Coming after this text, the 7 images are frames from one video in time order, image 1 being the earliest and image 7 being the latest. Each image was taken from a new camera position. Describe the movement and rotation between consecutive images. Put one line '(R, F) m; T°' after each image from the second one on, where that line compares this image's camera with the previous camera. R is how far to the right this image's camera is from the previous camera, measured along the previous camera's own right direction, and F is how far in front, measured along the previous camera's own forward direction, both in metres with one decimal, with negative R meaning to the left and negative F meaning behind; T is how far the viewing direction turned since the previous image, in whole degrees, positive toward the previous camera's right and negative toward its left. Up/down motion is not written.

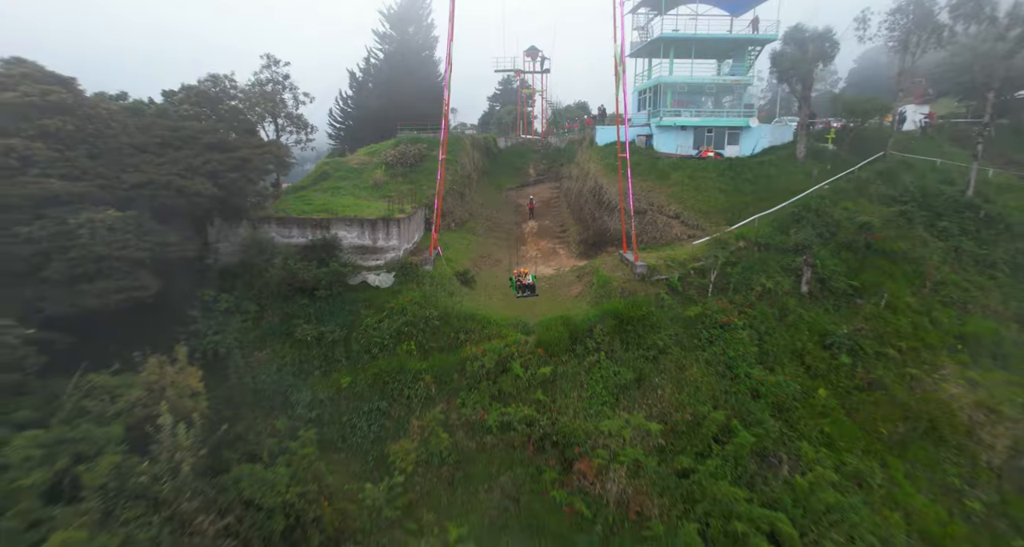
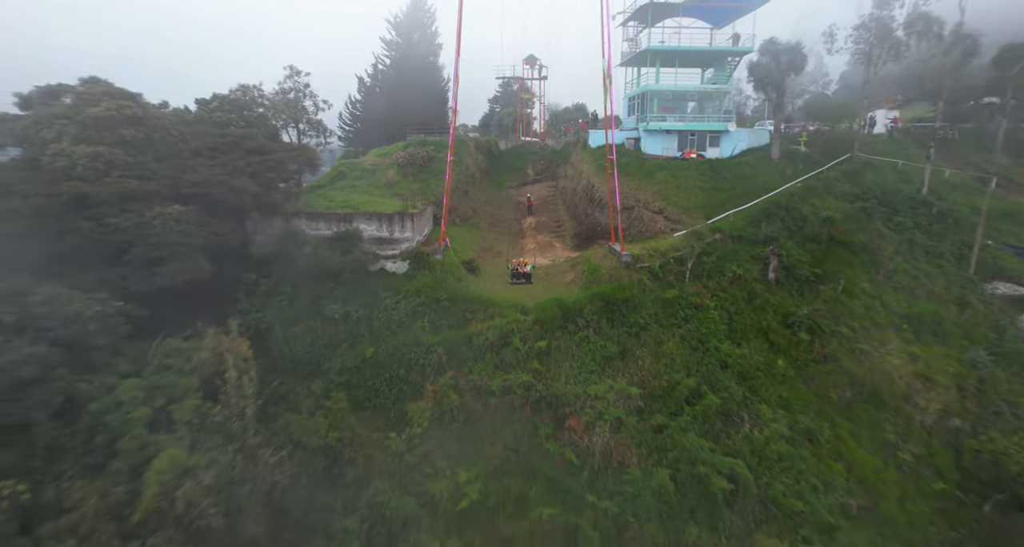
(0.0, -0.7) m; 0°
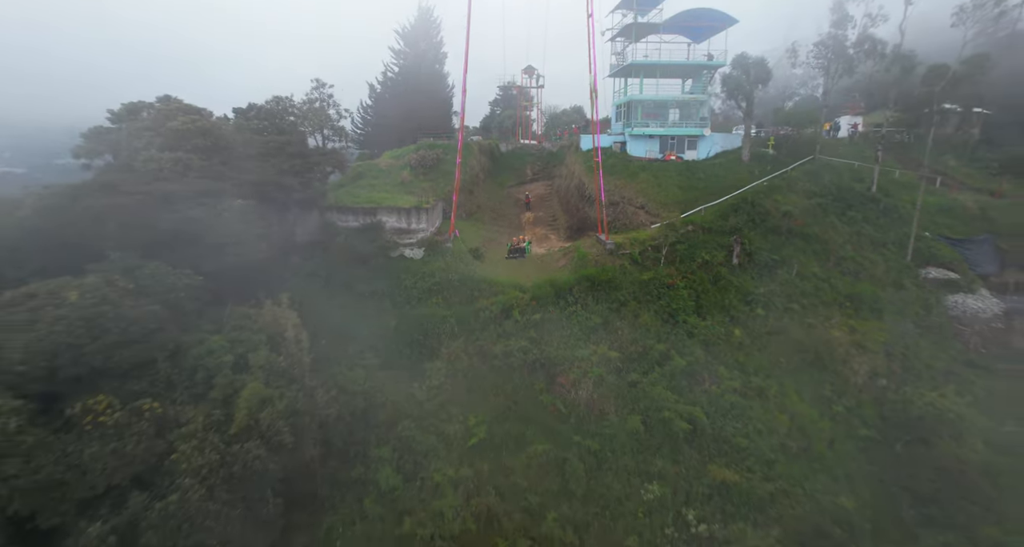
(0.0, -1.0) m; 0°
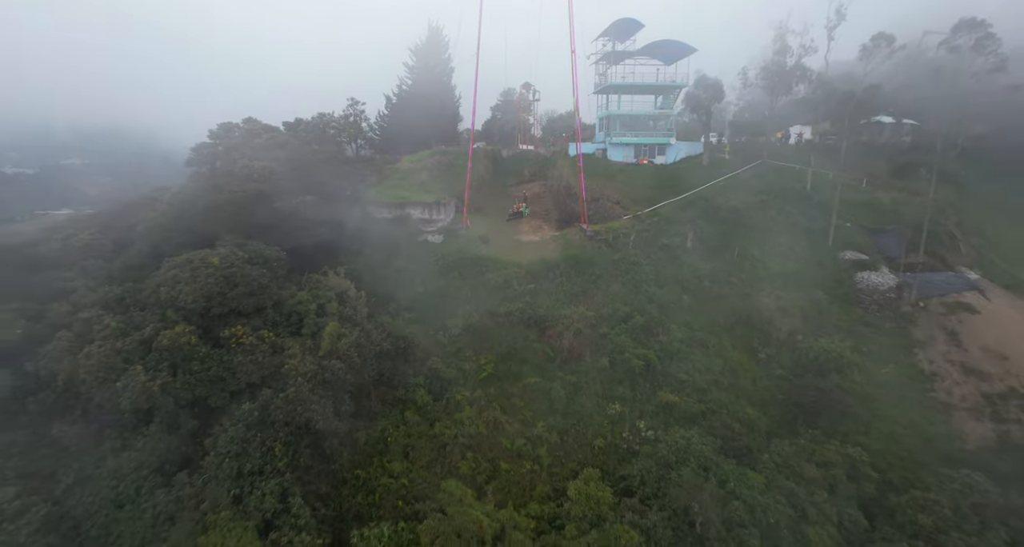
(0.0, -1.8) m; 0°
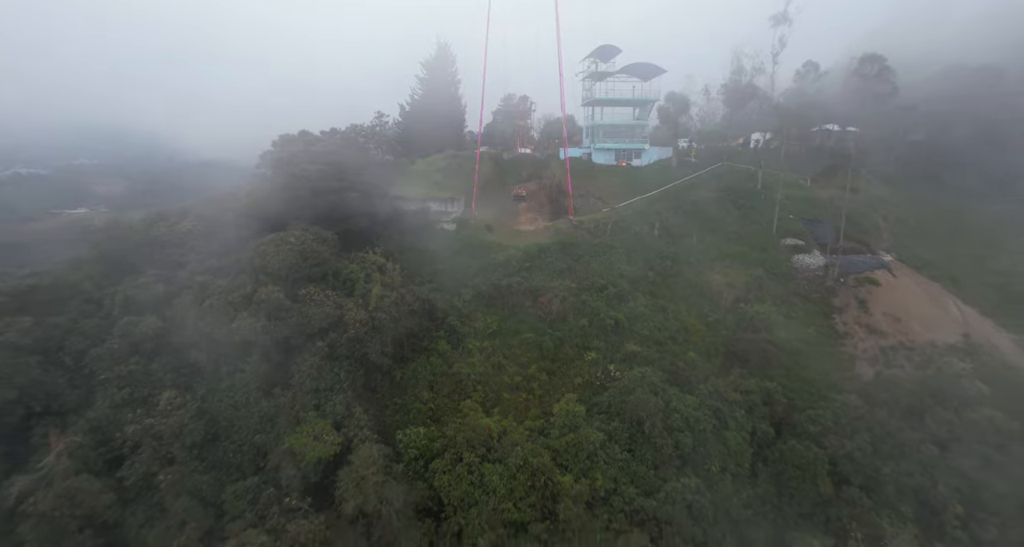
(0.0, -2.0) m; 0°
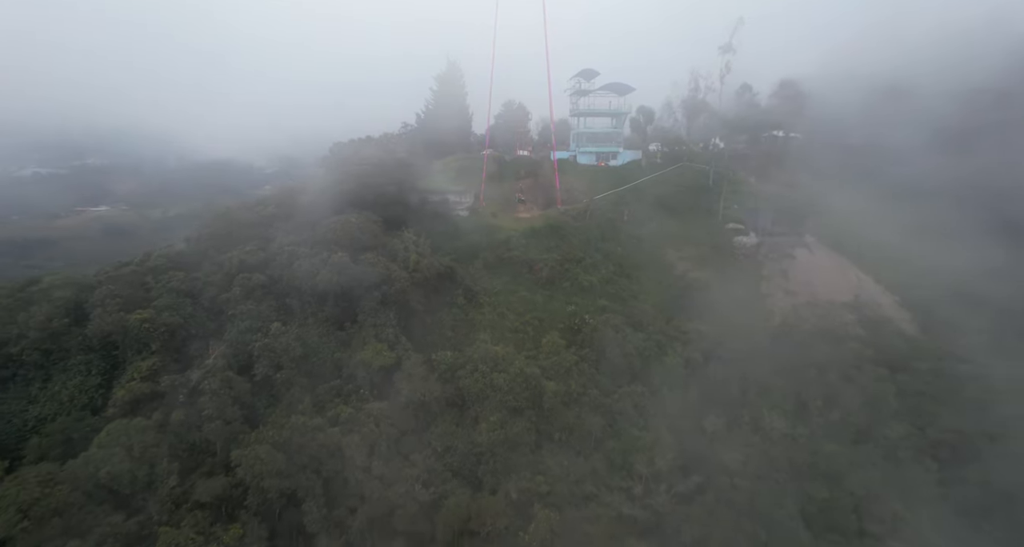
(0.0, -2.9) m; 0°
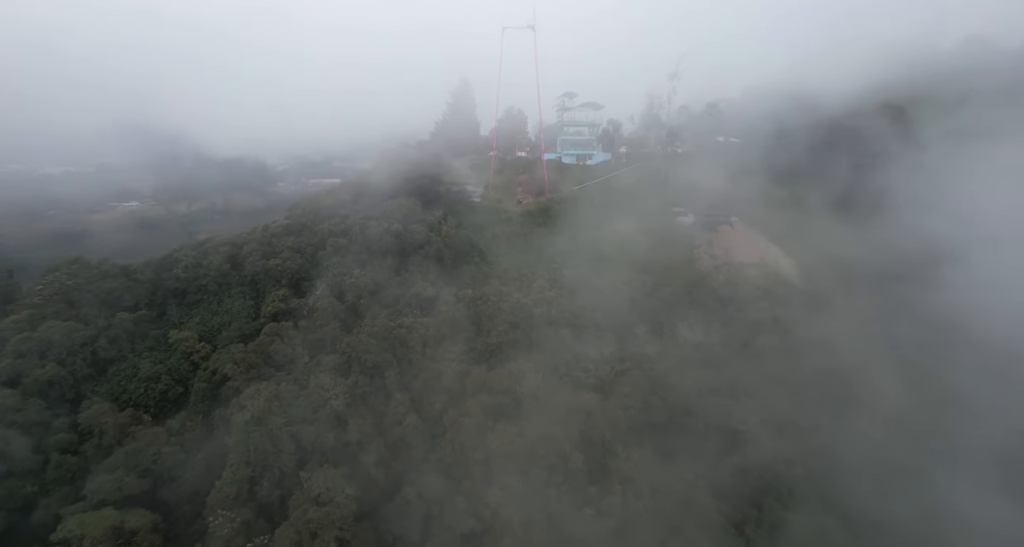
(0.0, -4.8) m; 0°
